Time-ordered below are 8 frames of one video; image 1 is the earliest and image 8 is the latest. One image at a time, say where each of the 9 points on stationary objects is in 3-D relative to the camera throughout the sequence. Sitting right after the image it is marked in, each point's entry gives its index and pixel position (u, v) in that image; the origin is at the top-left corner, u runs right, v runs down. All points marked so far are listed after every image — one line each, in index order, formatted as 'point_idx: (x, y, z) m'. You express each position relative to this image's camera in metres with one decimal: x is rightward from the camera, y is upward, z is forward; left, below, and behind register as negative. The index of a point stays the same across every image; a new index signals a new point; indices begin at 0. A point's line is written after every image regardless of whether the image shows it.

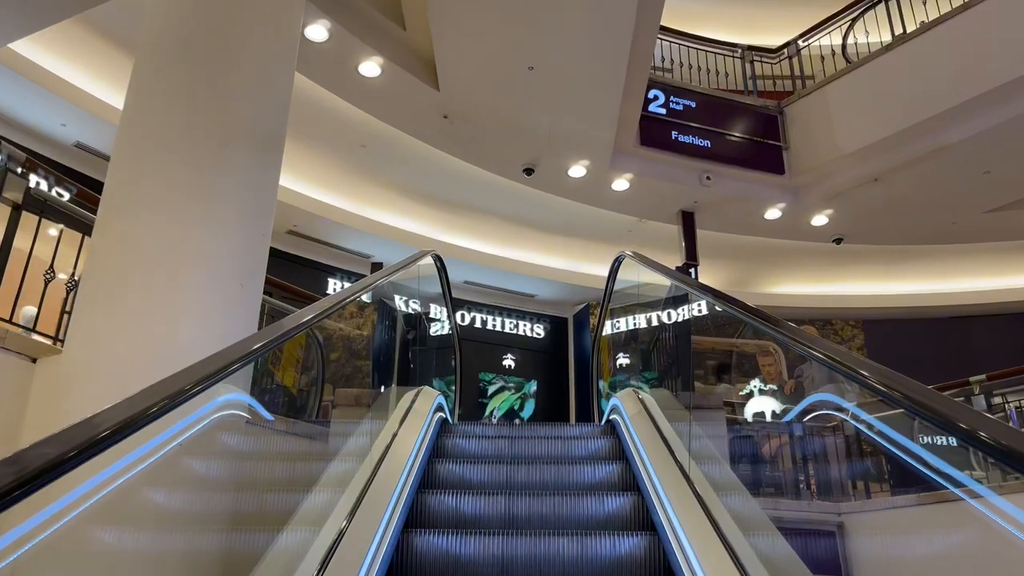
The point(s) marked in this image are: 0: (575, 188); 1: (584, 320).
0: (+0.5, +0.9, +6.8) m
1: (+0.8, -0.4, +8.9) m
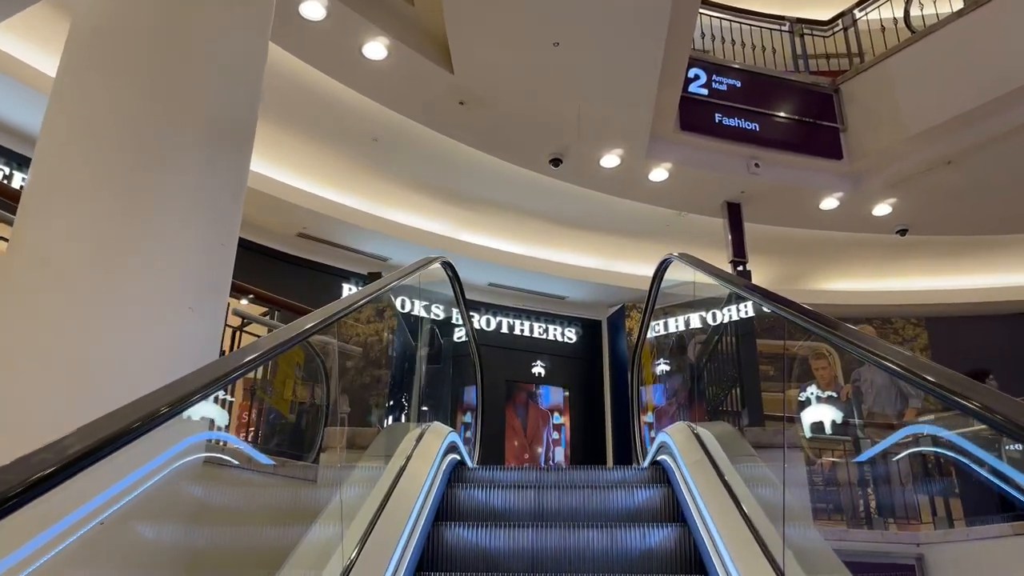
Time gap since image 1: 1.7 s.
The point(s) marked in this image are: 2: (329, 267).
0: (+0.7, +0.8, +6.2) m
1: (+1.1, -0.4, +8.2) m
2: (-1.7, +0.2, +7.3) m
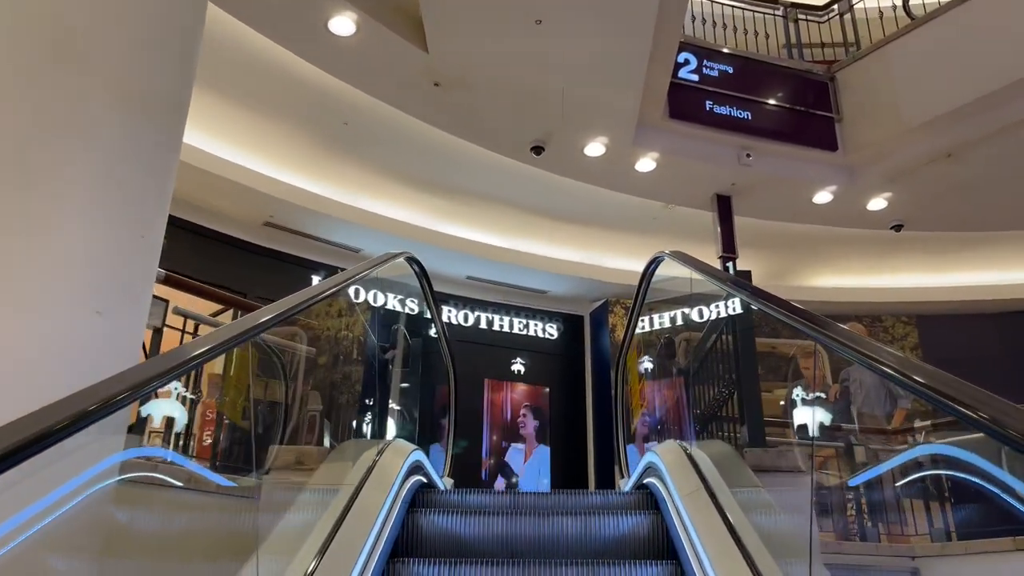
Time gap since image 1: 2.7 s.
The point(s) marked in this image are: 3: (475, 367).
0: (+0.6, +0.9, +5.9) m
1: (+0.9, -0.3, +7.9) m
2: (-1.9, +0.3, +7.0) m
3: (-0.4, -0.8, +7.5) m
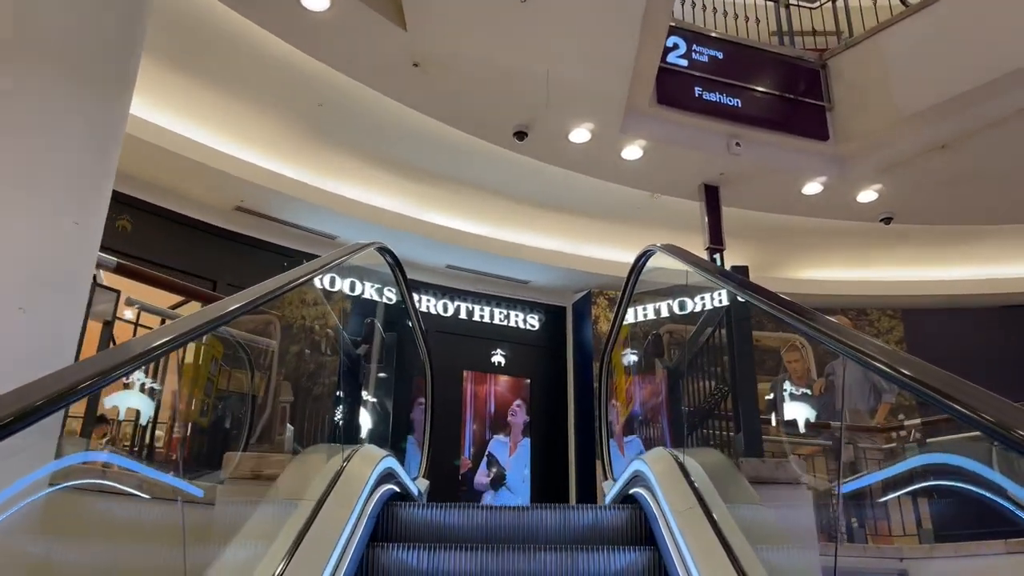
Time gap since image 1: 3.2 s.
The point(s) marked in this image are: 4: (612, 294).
0: (+0.5, +0.9, +5.7) m
1: (+0.7, -0.2, +7.8) m
2: (-2.0, +0.4, +6.7) m
3: (-0.5, -0.7, +7.3) m
4: (+1.0, -0.1, +7.8) m
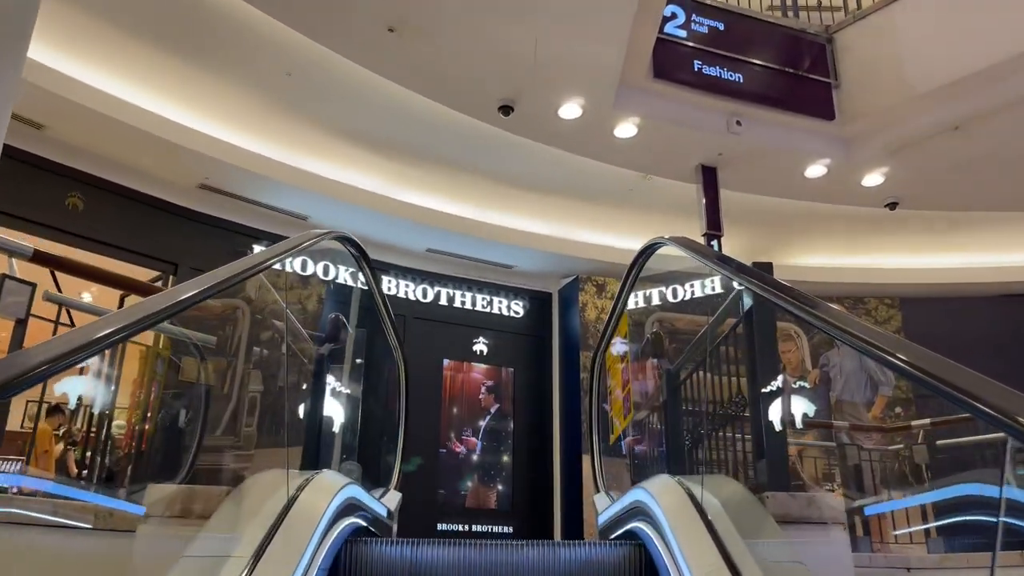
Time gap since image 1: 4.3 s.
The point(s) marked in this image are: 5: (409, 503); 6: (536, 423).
0: (+0.4, +1.0, +5.3) m
1: (+0.6, -0.1, +7.4) m
2: (-2.2, +0.5, +6.3) m
3: (-0.7, -0.5, +7.0) m
4: (+0.8, +0.1, +7.4) m
5: (-0.8, -1.7, +6.4) m
6: (+0.2, -1.2, +7.2) m
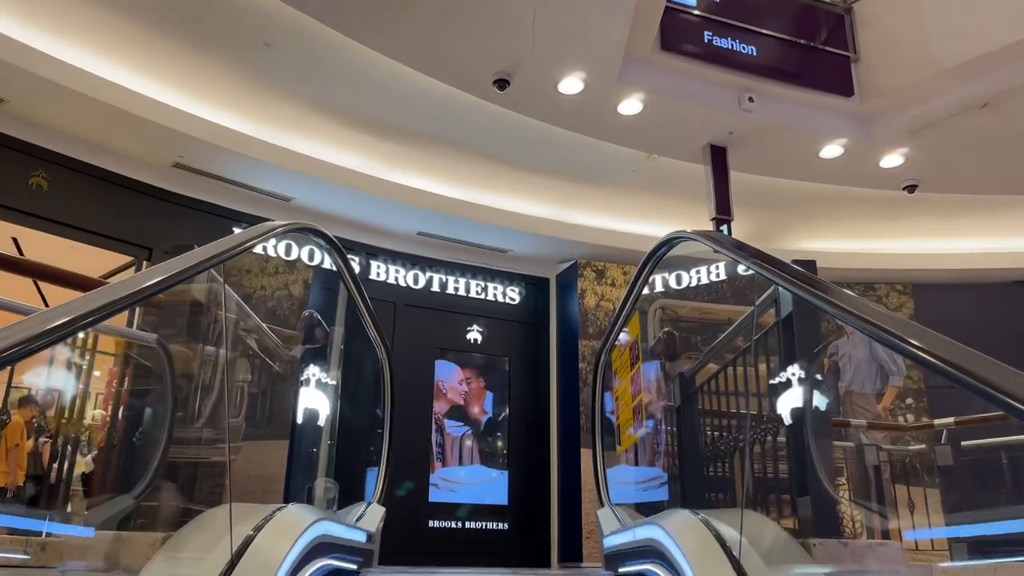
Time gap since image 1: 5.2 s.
0: (+0.3, +1.1, +4.9) m
1: (+0.5, +0.1, +7.1) m
2: (-2.2, +0.6, +6.0) m
3: (-0.7, -0.4, +6.7) m
4: (+0.8, +0.2, +7.1) m
5: (-0.9, -1.6, +6.1) m
6: (+0.2, -1.1, +6.9) m
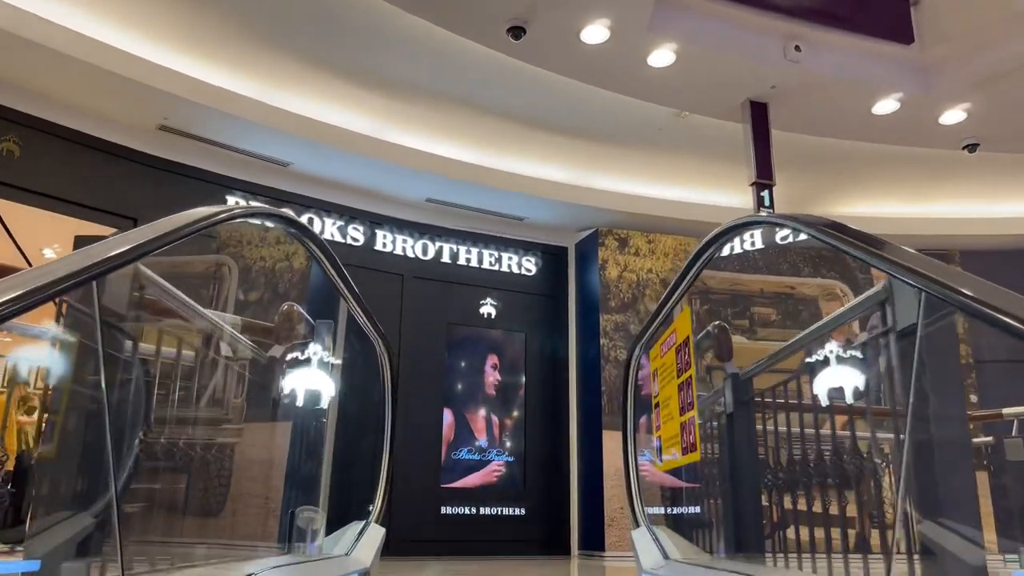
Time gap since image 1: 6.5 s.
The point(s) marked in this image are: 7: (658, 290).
0: (+0.4, +1.3, +4.4) m
1: (+0.6, +0.3, +6.6) m
2: (-2.1, +0.8, +5.5) m
3: (-0.6, -0.2, +6.2) m
4: (+0.9, +0.5, +6.6) m
5: (-0.8, -1.4, +5.8) m
6: (+0.3, -0.9, +6.5) m
7: (+1.2, 0.0, +6.5) m
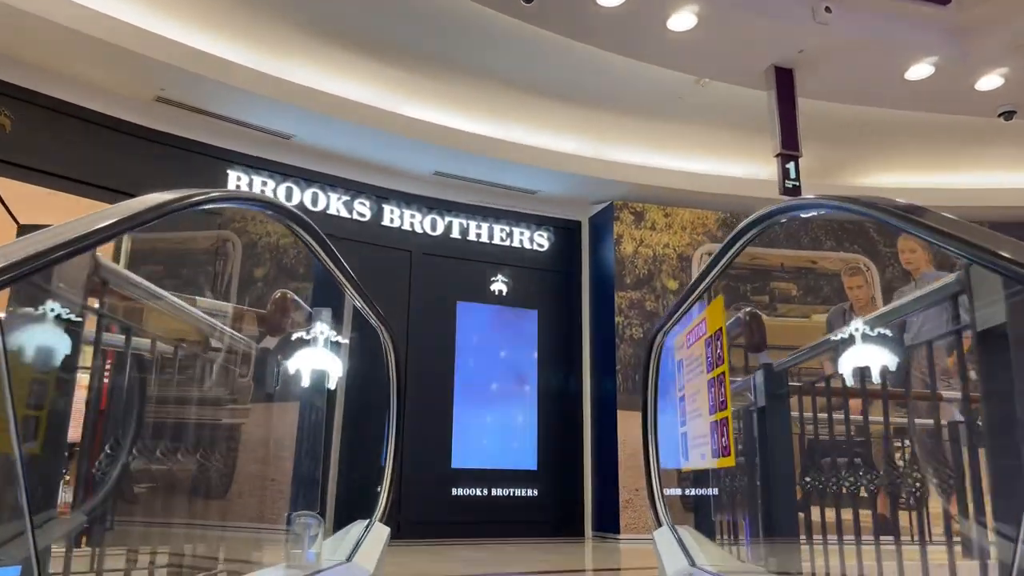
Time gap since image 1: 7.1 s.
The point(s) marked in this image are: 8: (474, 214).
0: (+0.5, +1.4, +4.2) m
1: (+0.7, +0.5, +6.4) m
2: (-2.0, +1.0, +5.3) m
3: (-0.5, 0.0, +6.1) m
4: (+1.0, +0.7, +6.4) m
5: (-0.7, -1.3, +5.6) m
6: (+0.4, -0.7, +6.3) m
7: (+1.3, +0.2, +6.3) m
8: (-0.3, +0.6, +6.3) m
